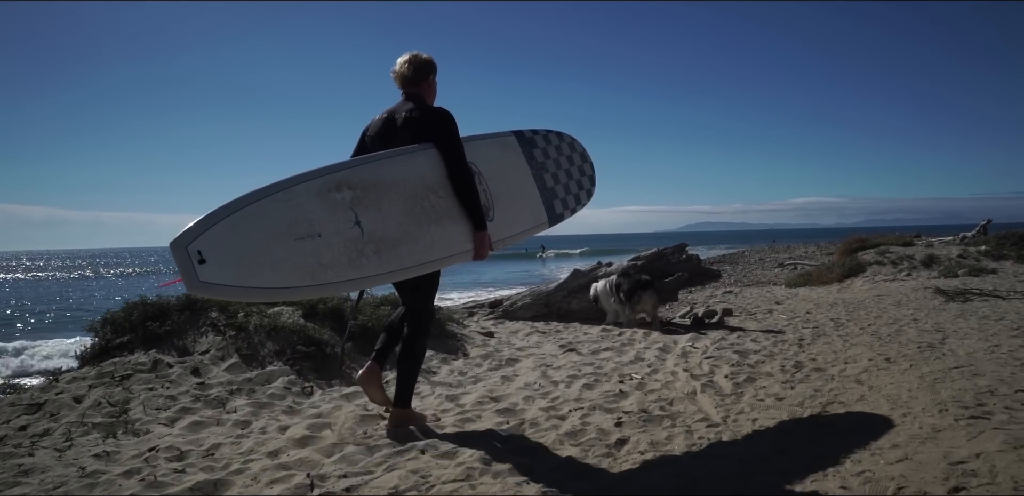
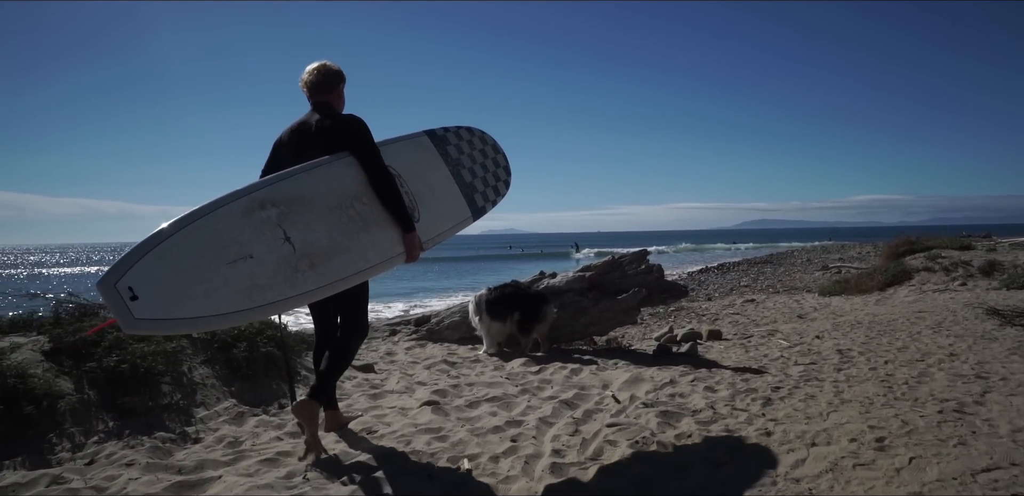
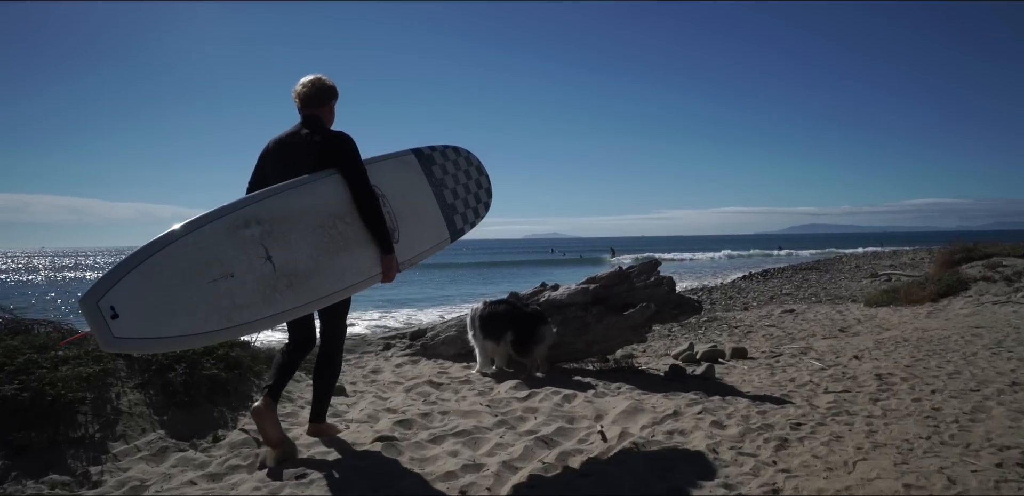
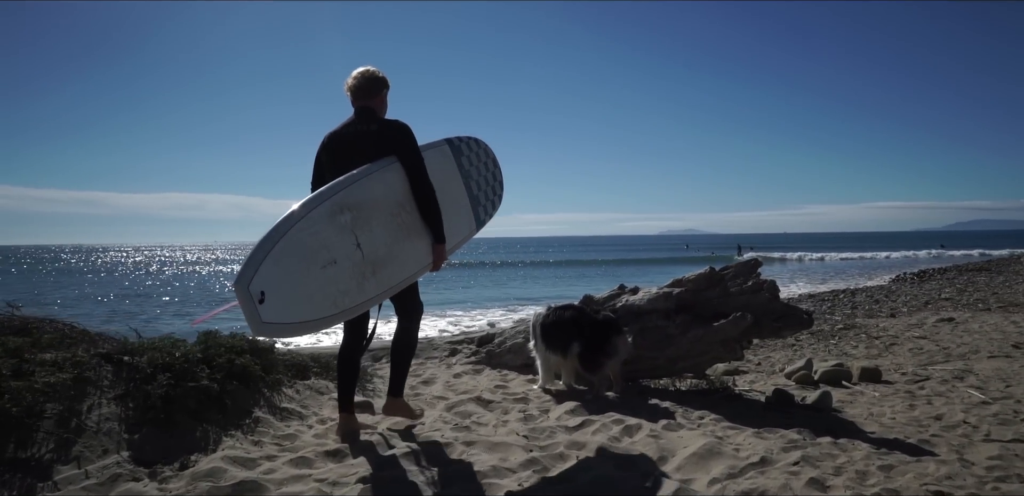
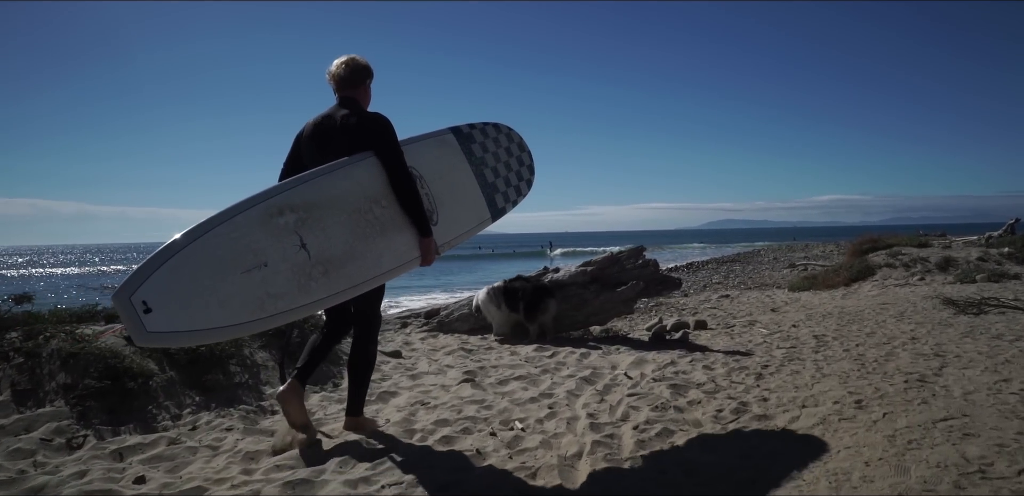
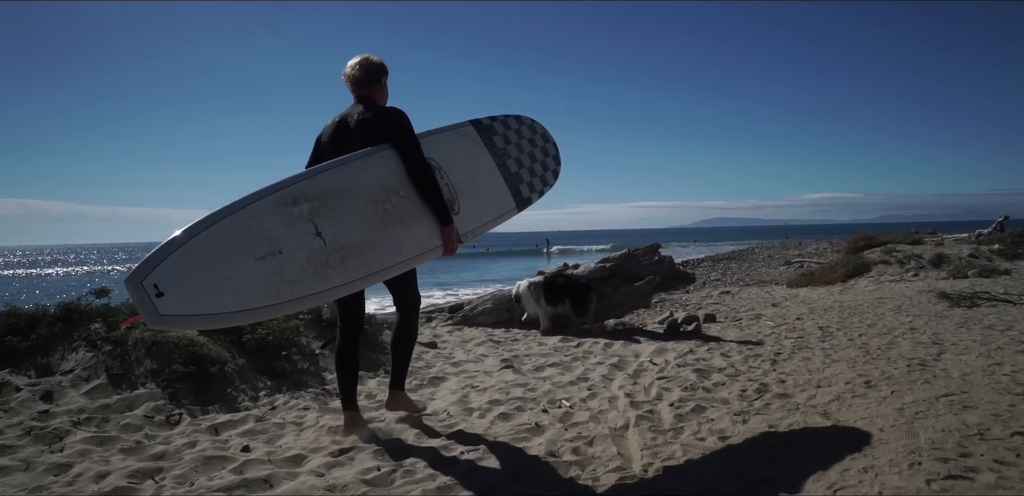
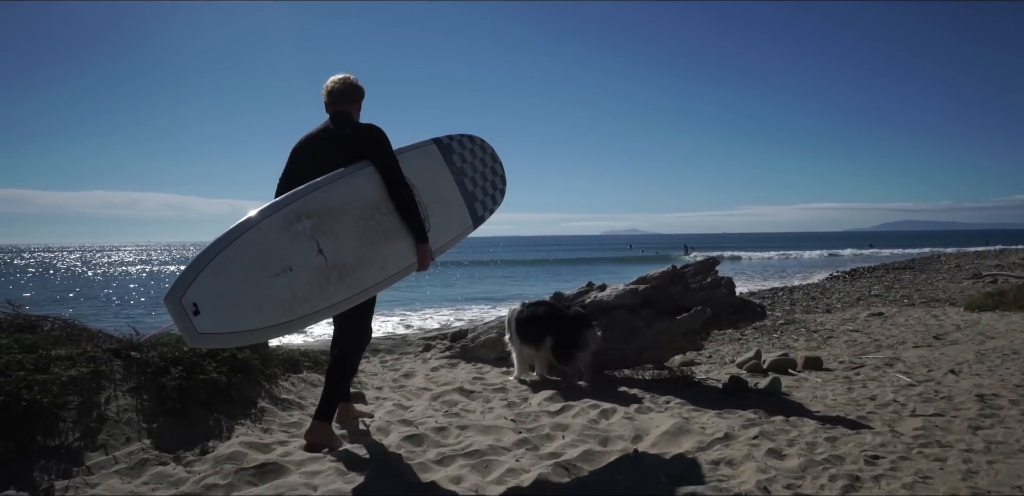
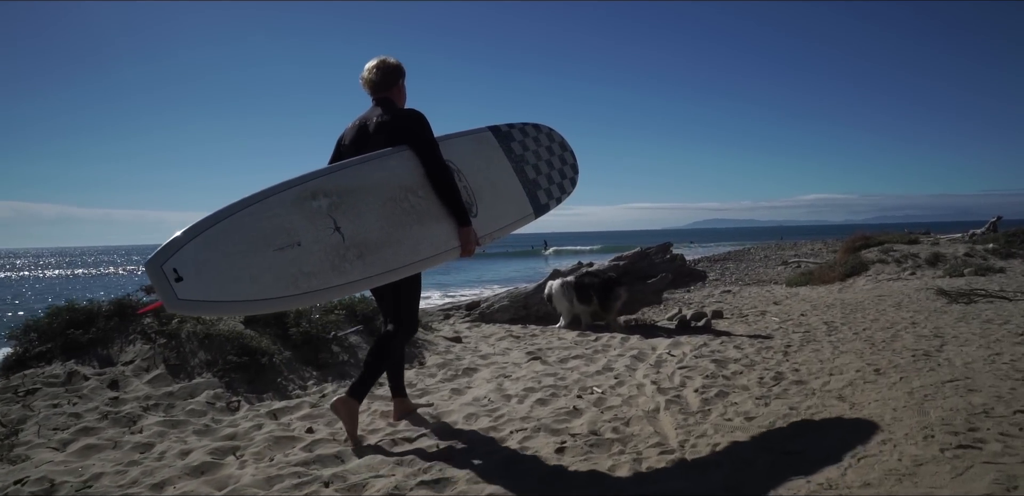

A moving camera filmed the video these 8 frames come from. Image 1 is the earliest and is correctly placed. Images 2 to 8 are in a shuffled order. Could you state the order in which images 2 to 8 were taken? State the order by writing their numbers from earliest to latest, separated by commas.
8, 6, 5, 2, 3, 7, 4
